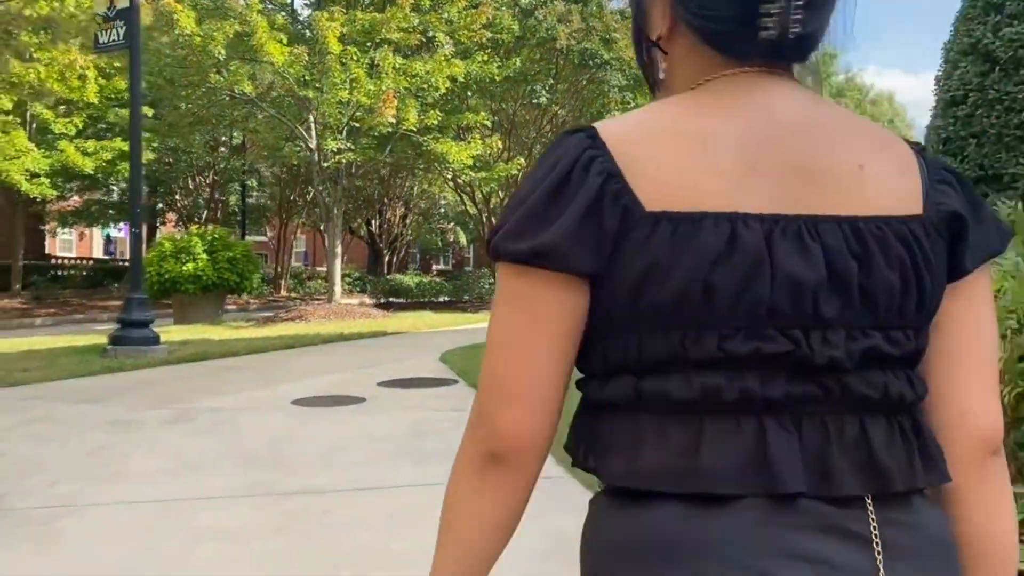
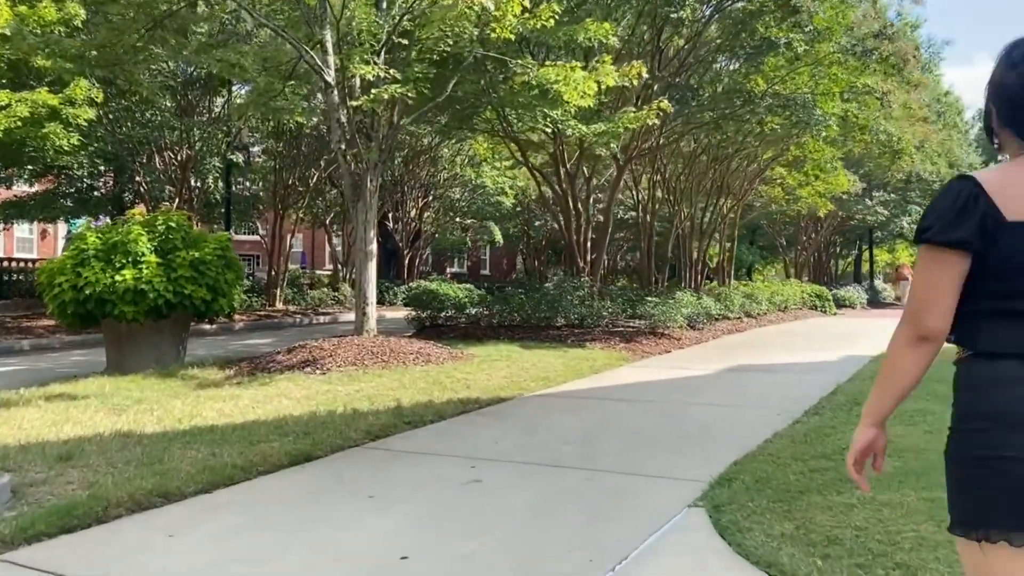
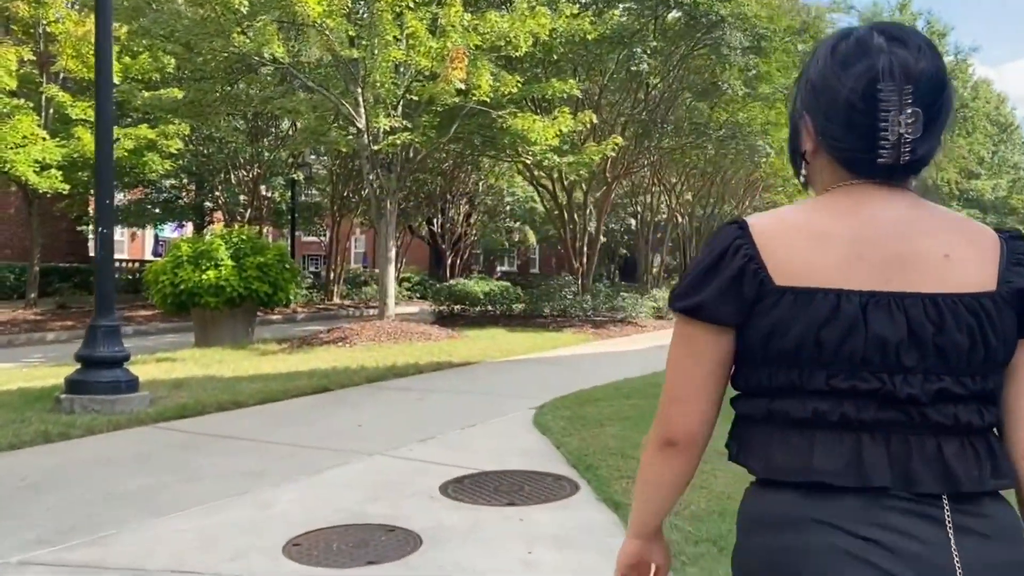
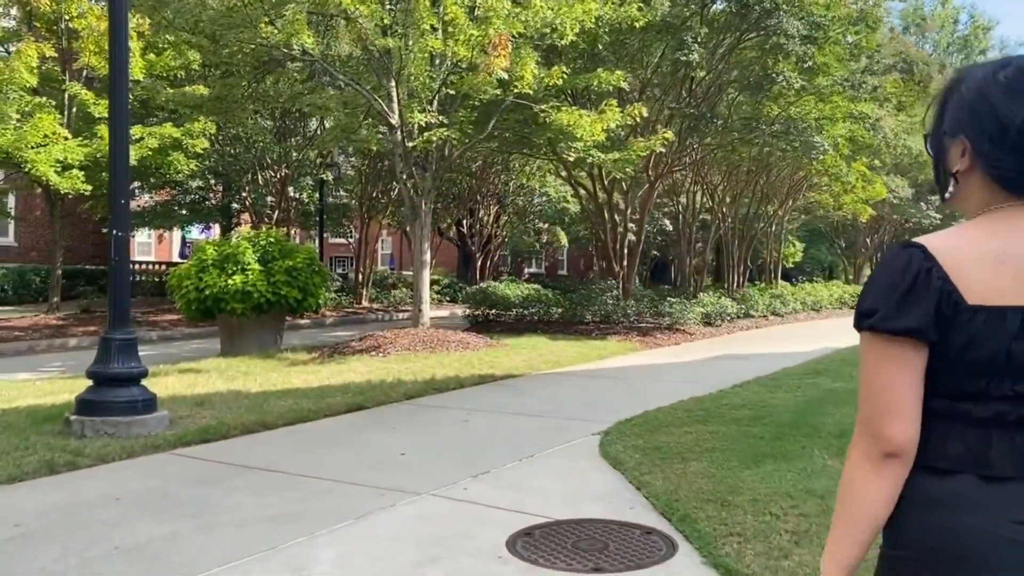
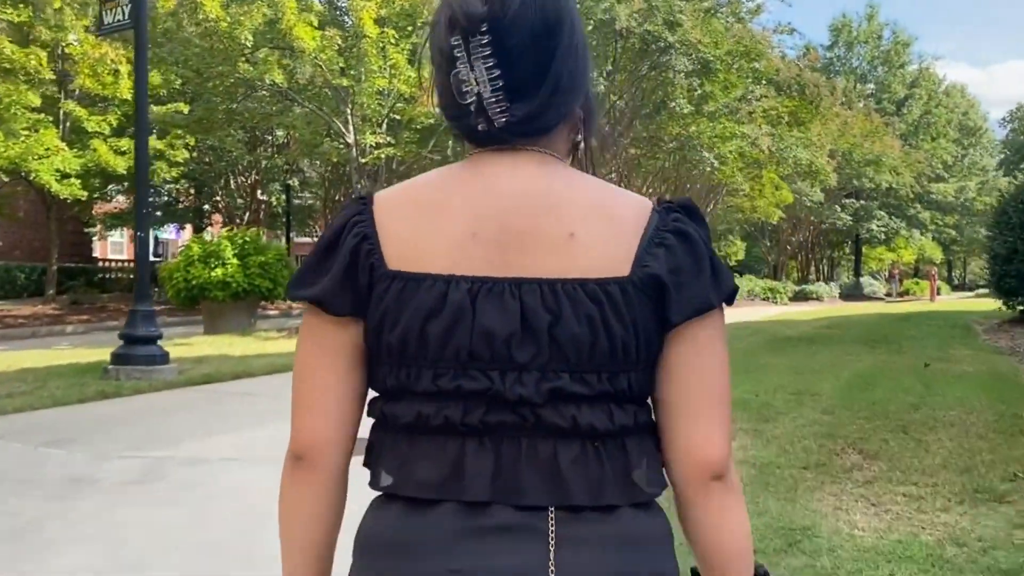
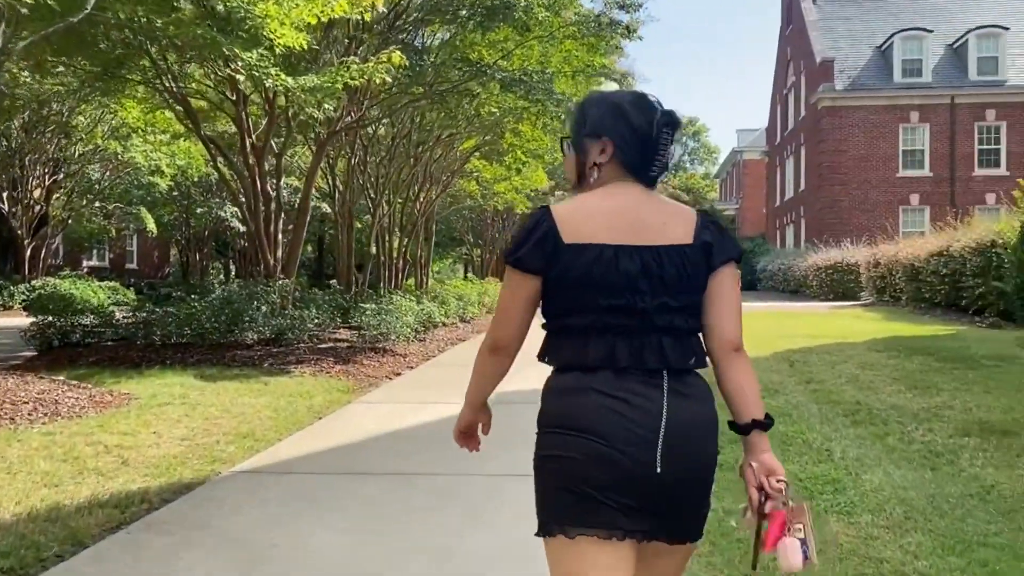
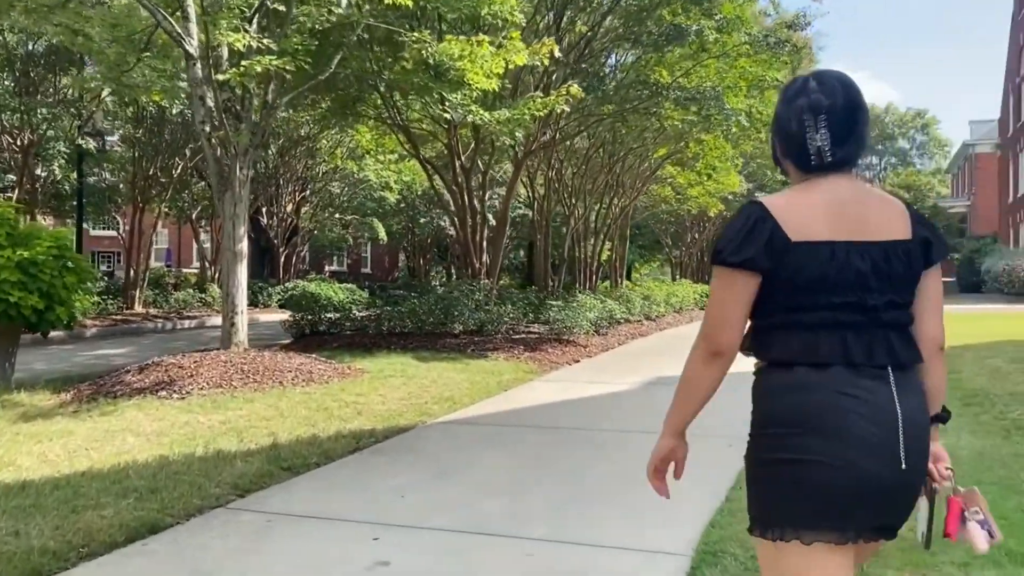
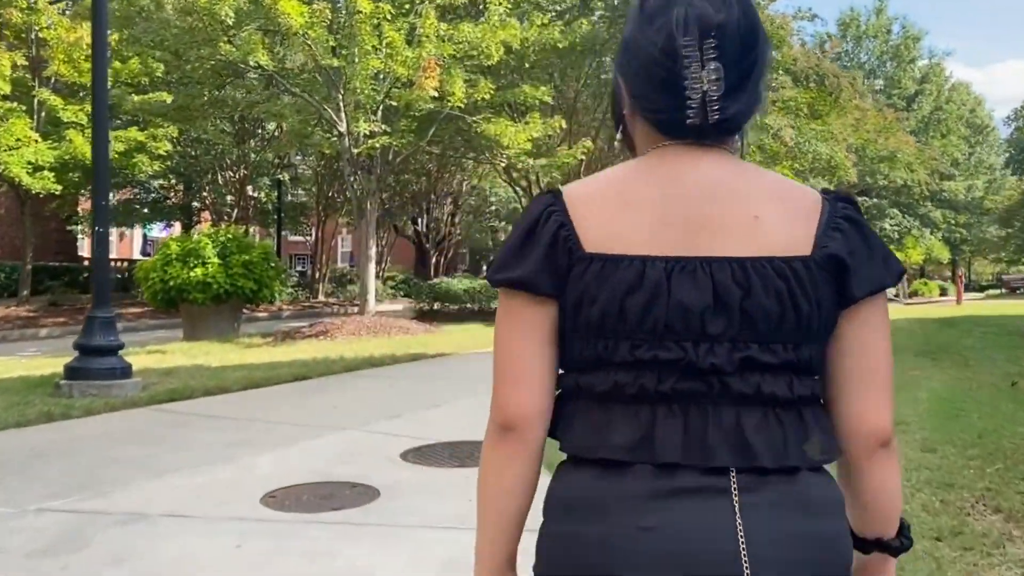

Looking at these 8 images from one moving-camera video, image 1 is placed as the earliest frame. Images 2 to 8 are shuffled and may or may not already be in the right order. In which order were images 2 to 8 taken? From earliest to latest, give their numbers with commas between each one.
5, 8, 3, 4, 2, 7, 6
